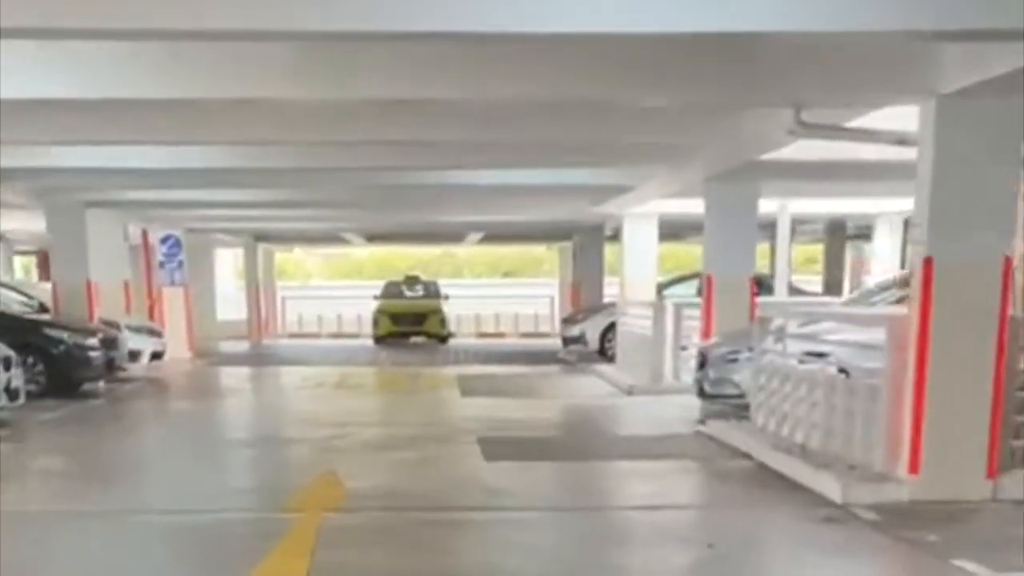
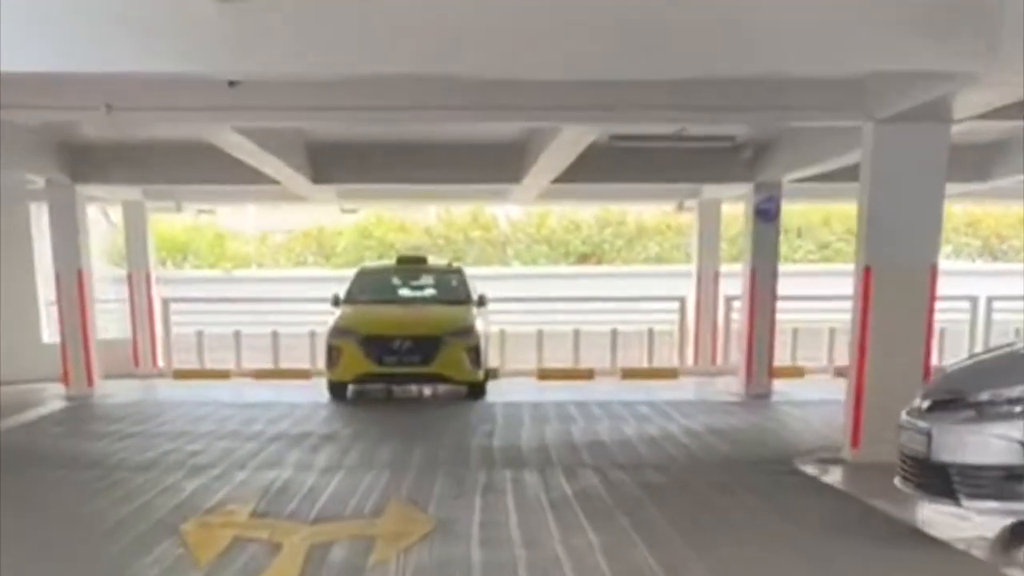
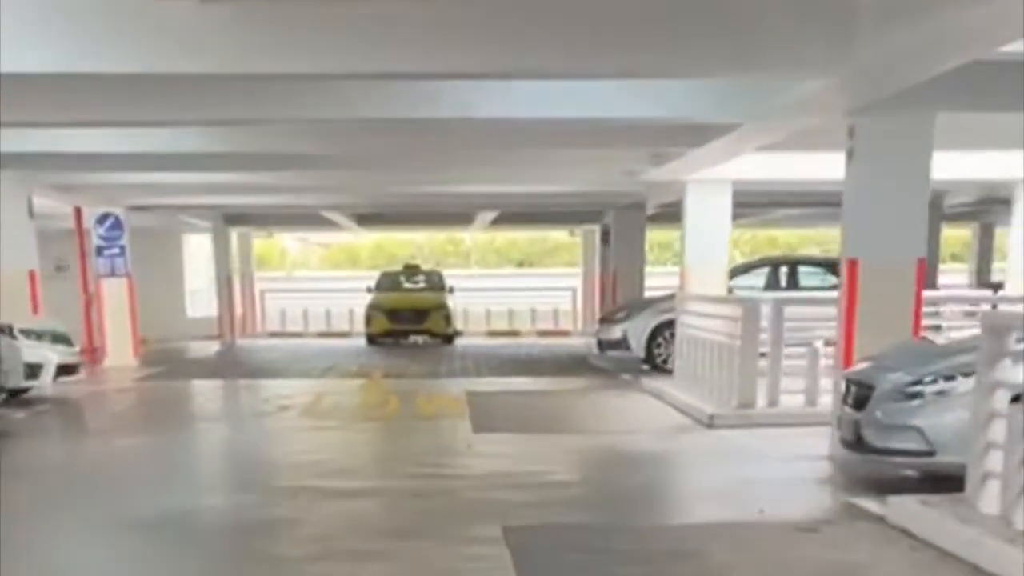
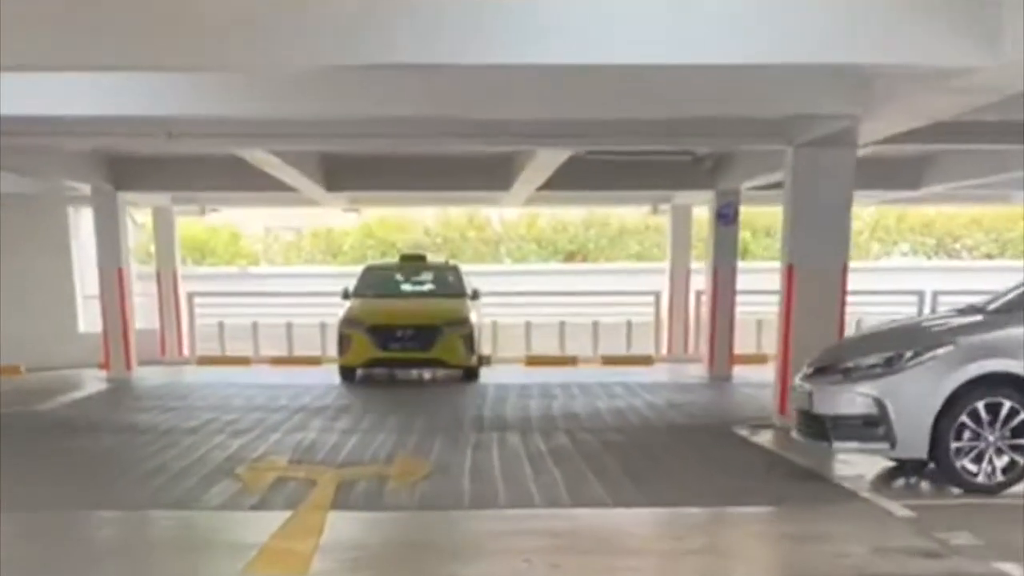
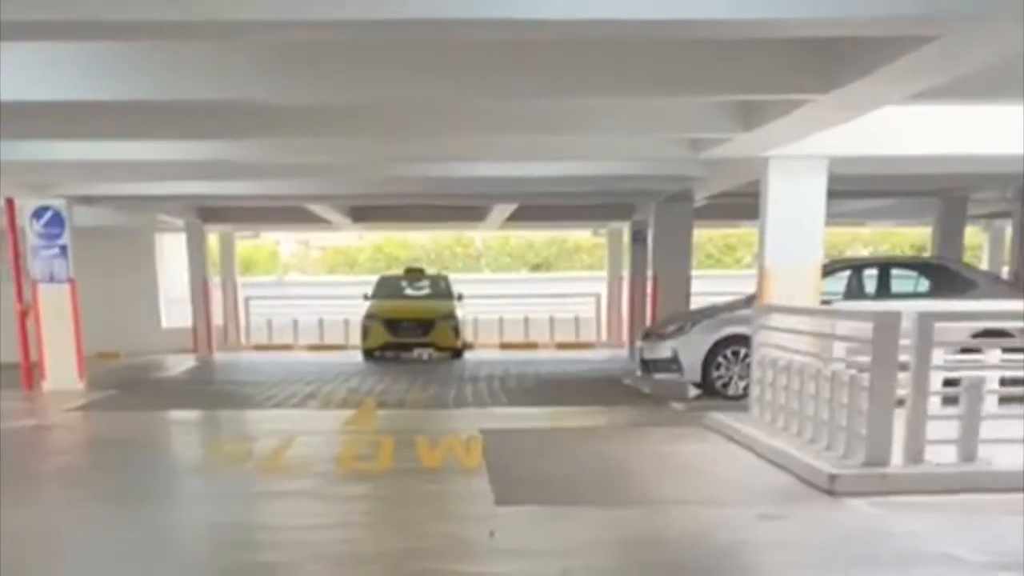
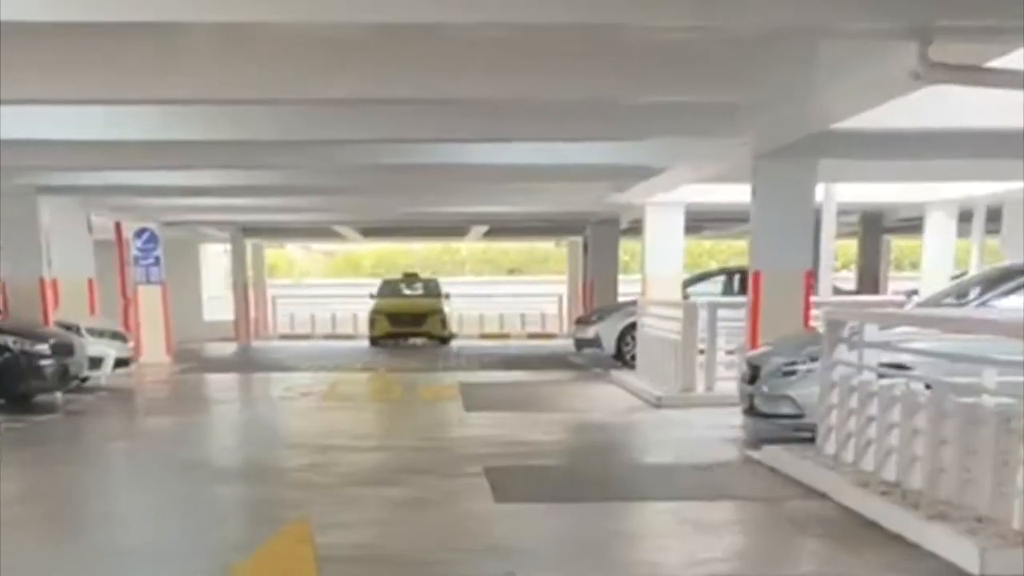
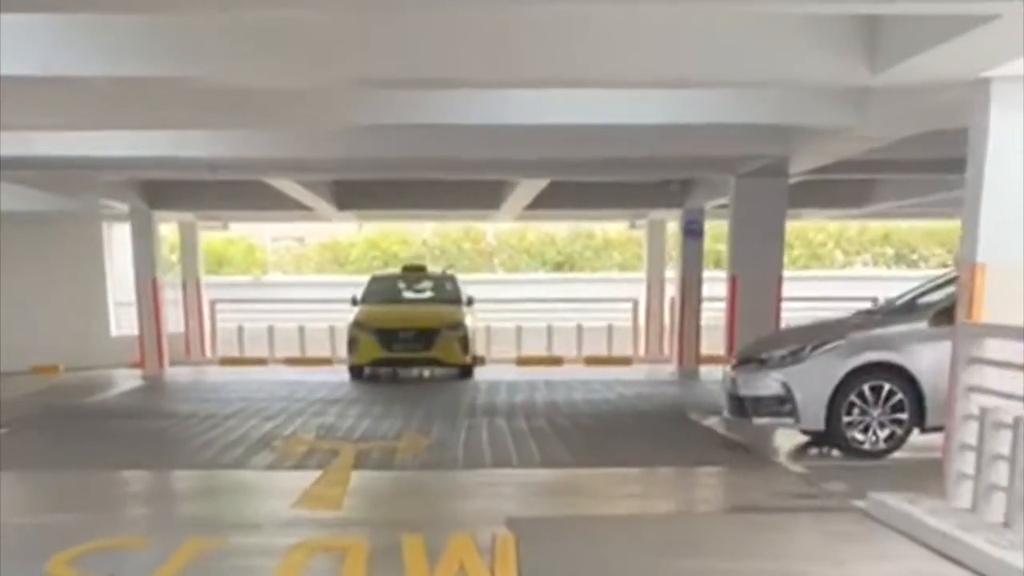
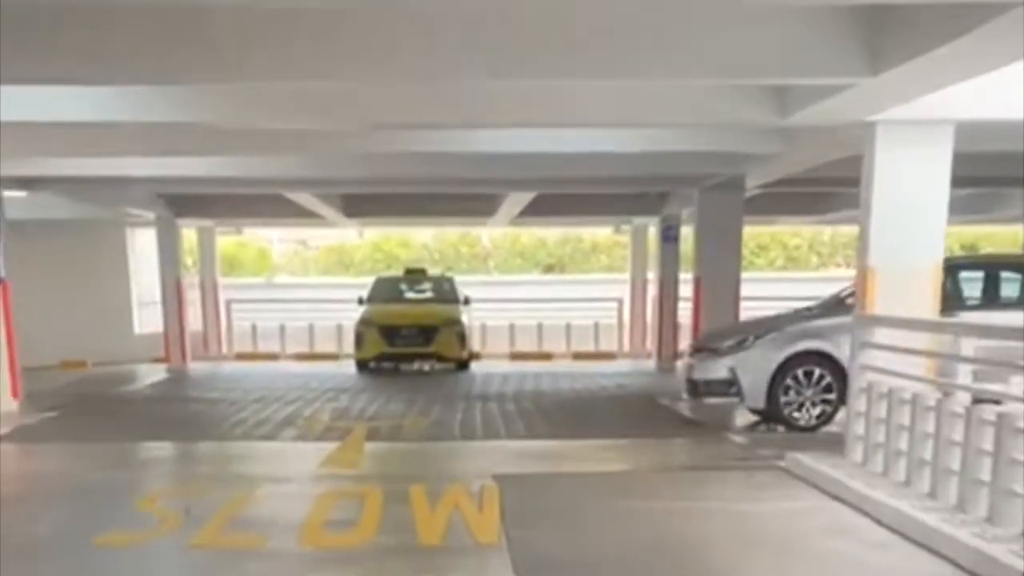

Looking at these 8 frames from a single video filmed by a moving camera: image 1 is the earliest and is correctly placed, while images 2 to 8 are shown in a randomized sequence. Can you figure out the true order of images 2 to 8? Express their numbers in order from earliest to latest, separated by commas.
6, 3, 5, 8, 7, 4, 2
